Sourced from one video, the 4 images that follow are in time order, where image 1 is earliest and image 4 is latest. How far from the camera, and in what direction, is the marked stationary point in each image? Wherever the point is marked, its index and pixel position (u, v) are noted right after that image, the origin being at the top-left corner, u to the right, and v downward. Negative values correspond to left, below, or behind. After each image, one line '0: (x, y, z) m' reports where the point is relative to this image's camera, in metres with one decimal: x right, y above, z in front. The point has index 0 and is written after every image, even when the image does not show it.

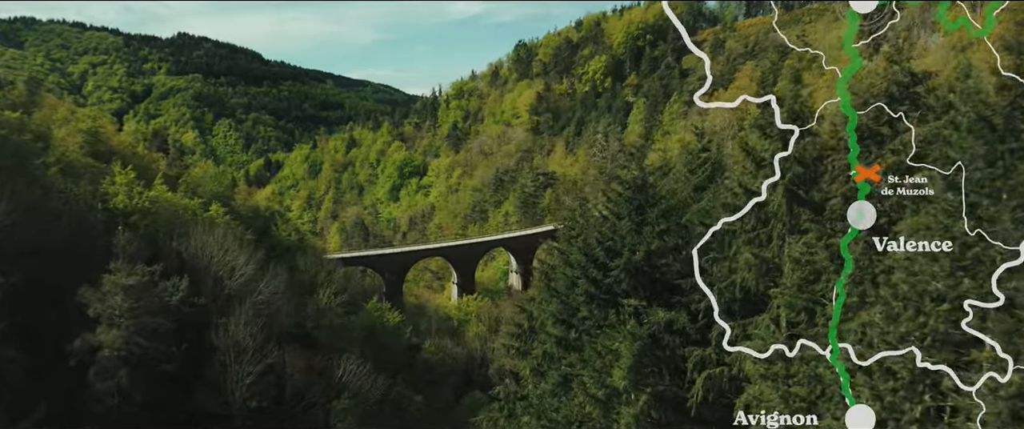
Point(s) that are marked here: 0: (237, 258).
0: (-8.2, -1.3, +19.1) m
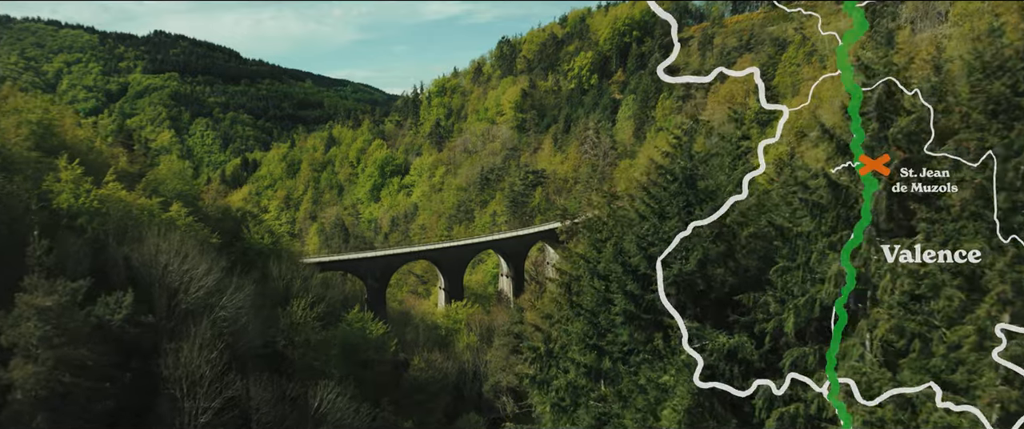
0: (-8.1, -1.4, +16.4) m
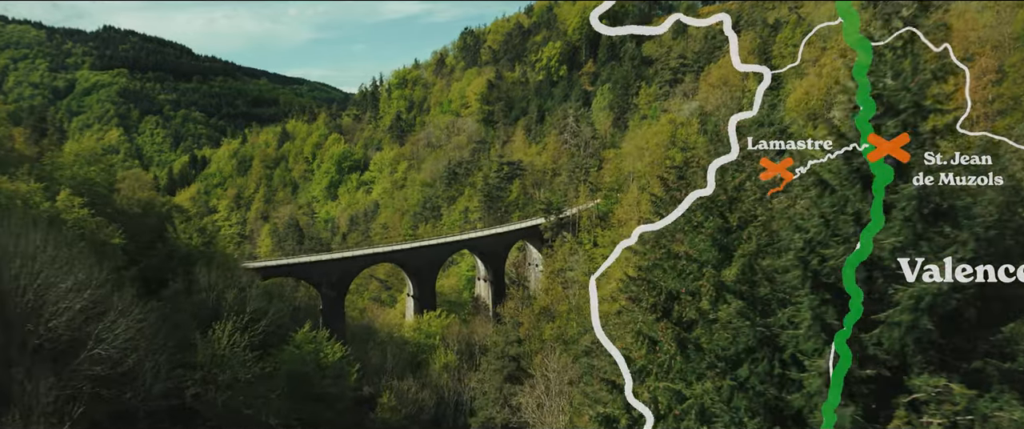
0: (-7.8, -1.2, +11.1) m
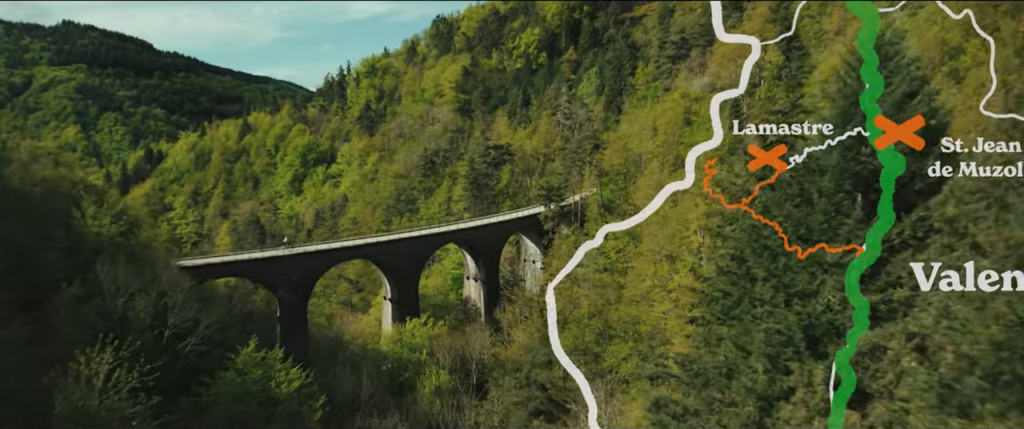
0: (-6.9, -0.6, +5.7) m
